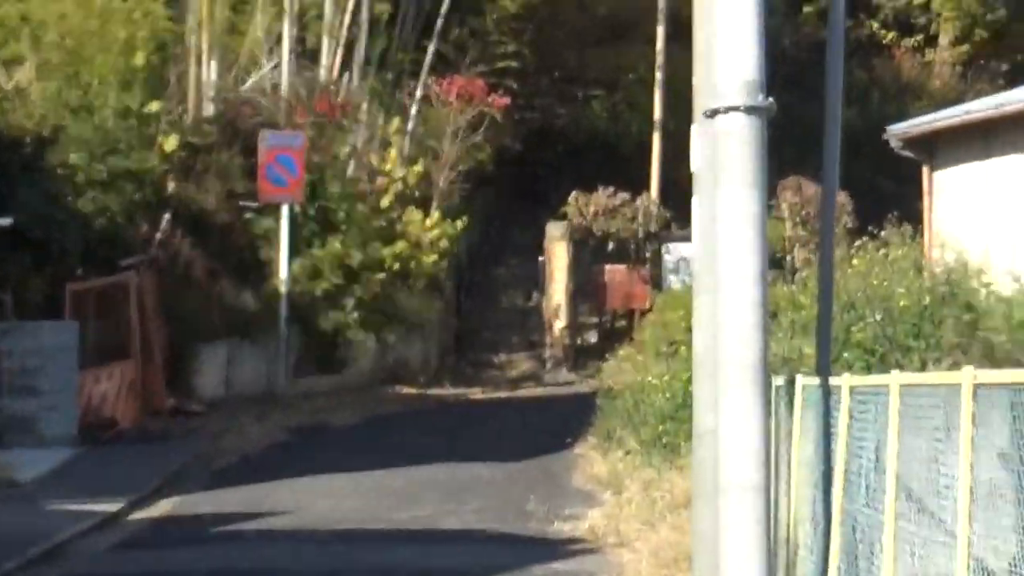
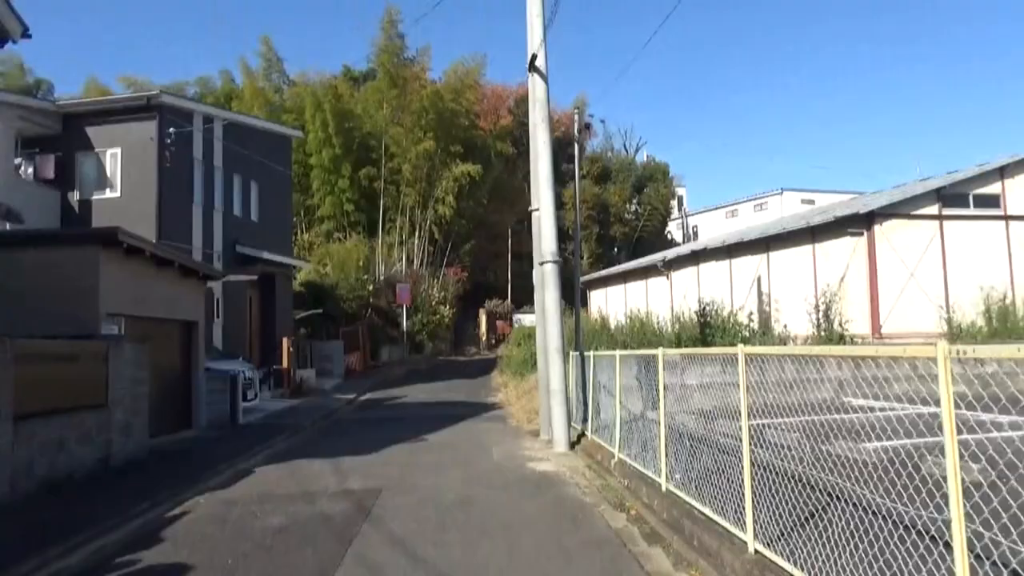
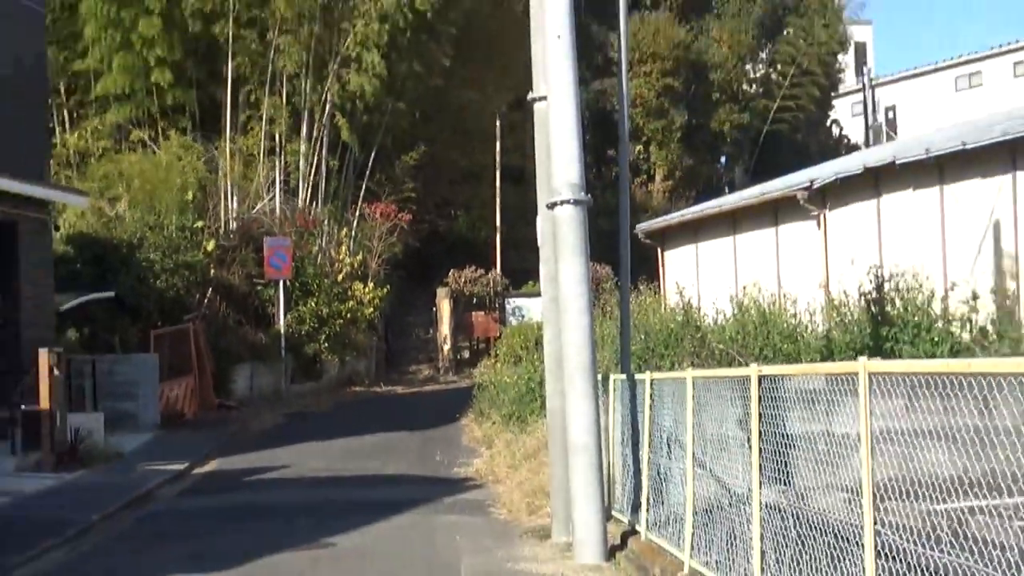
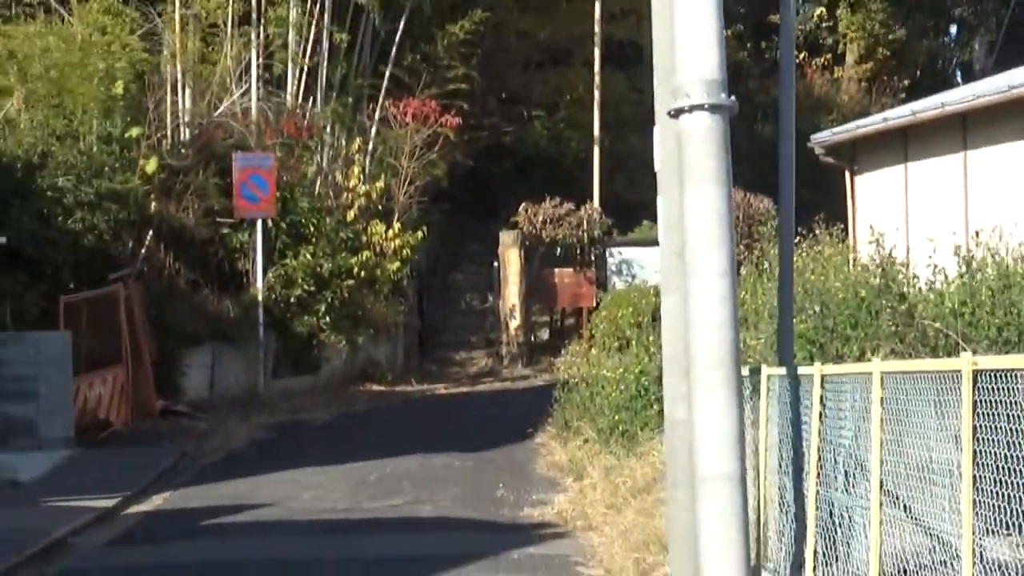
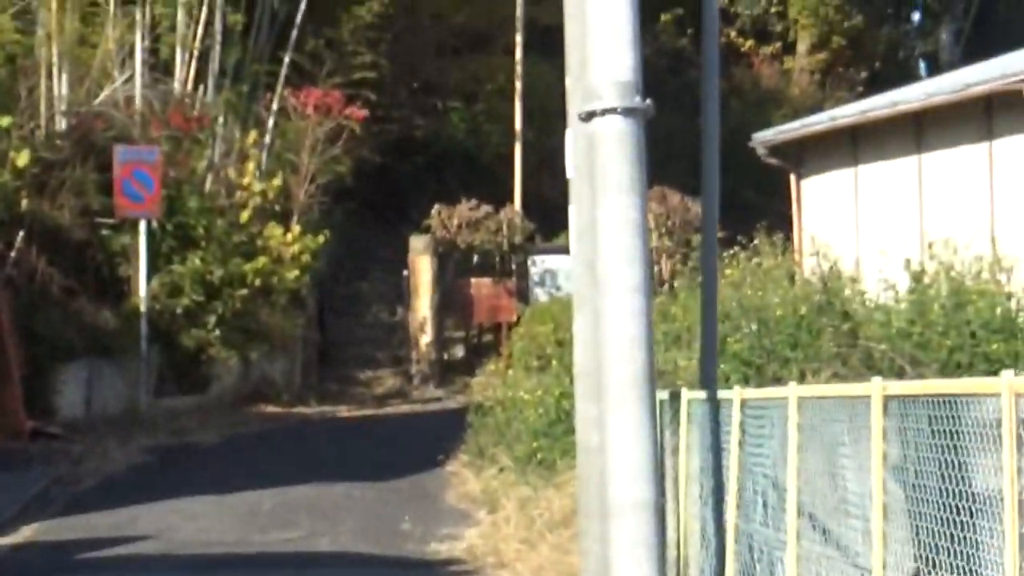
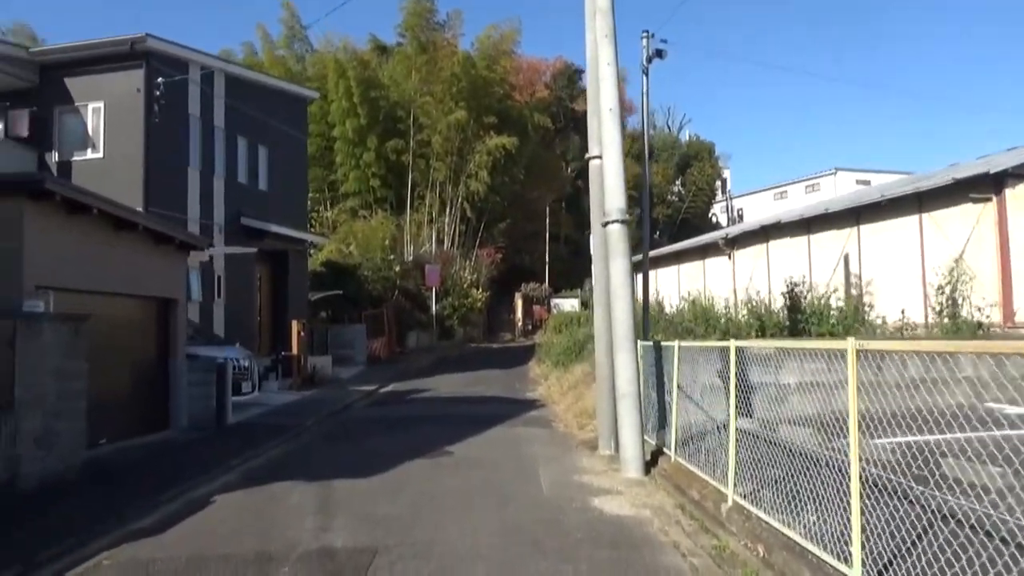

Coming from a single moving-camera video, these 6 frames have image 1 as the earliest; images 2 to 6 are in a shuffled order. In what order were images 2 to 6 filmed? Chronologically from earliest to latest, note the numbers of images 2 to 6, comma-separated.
5, 4, 3, 2, 6
